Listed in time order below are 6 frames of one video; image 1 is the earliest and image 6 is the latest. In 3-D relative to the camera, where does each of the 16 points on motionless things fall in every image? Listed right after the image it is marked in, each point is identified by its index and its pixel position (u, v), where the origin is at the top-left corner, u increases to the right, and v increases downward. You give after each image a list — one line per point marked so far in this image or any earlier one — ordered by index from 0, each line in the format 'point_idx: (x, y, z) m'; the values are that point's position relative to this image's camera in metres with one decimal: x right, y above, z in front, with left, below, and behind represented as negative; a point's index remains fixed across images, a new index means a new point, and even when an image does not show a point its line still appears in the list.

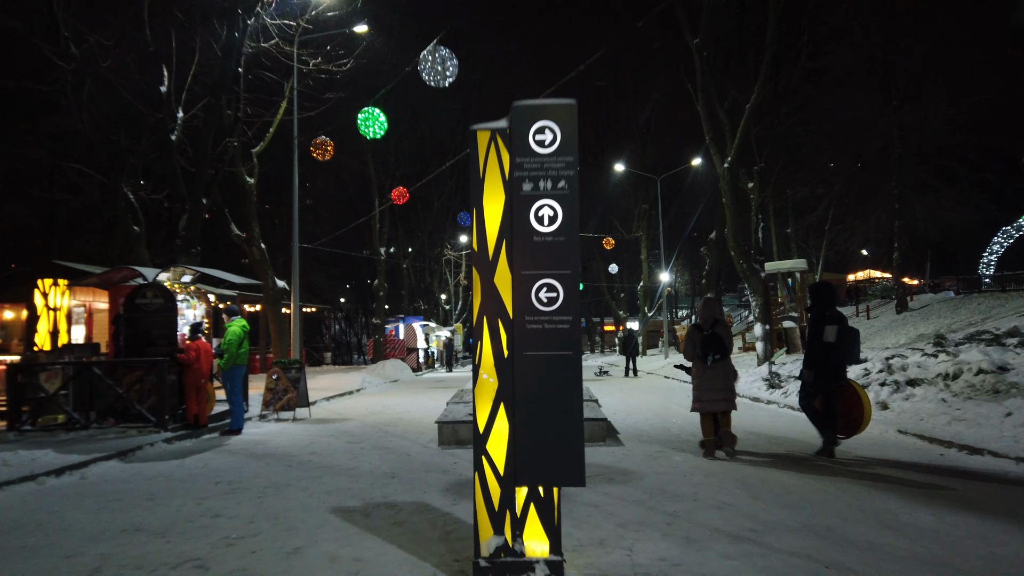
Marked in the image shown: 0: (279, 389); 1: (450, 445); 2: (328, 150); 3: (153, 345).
0: (-5.0, -2.2, +15.6) m
1: (-0.9, -2.4, +10.9) m
2: (-4.6, +3.5, +18.1) m
3: (-6.3, -1.0, +12.7) m
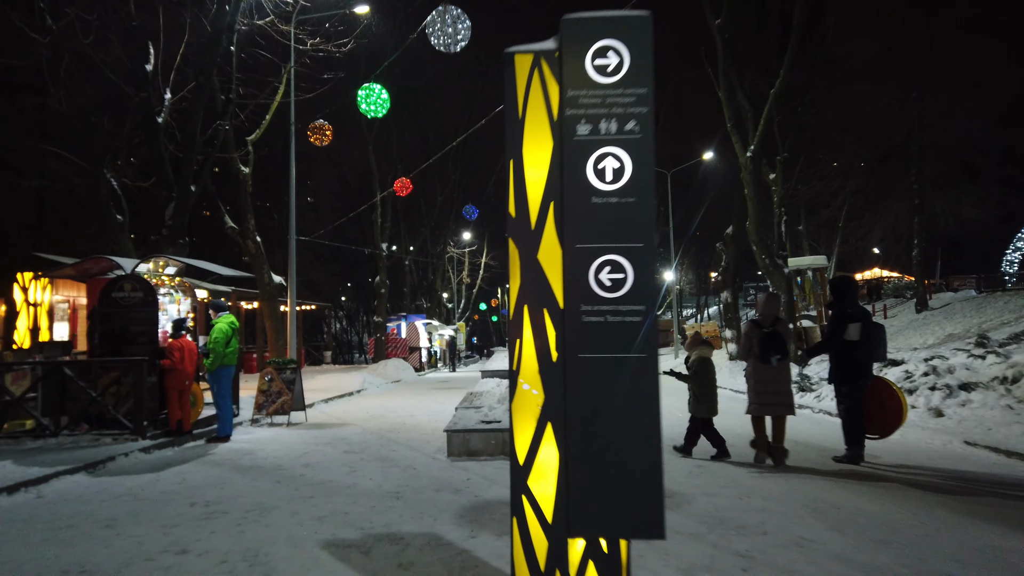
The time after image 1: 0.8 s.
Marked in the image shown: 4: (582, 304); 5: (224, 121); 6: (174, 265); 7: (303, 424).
0: (-4.8, -2.0, +14.5) m
1: (-0.7, -2.3, +9.7) m
2: (-4.3, +3.6, +16.9) m
3: (-6.1, -0.9, +11.5) m
4: (+0.3, -0.1, +3.4) m
5: (-6.4, +3.7, +16.1) m
6: (-5.8, +0.4, +12.4) m
7: (-4.2, -2.7, +14.6) m
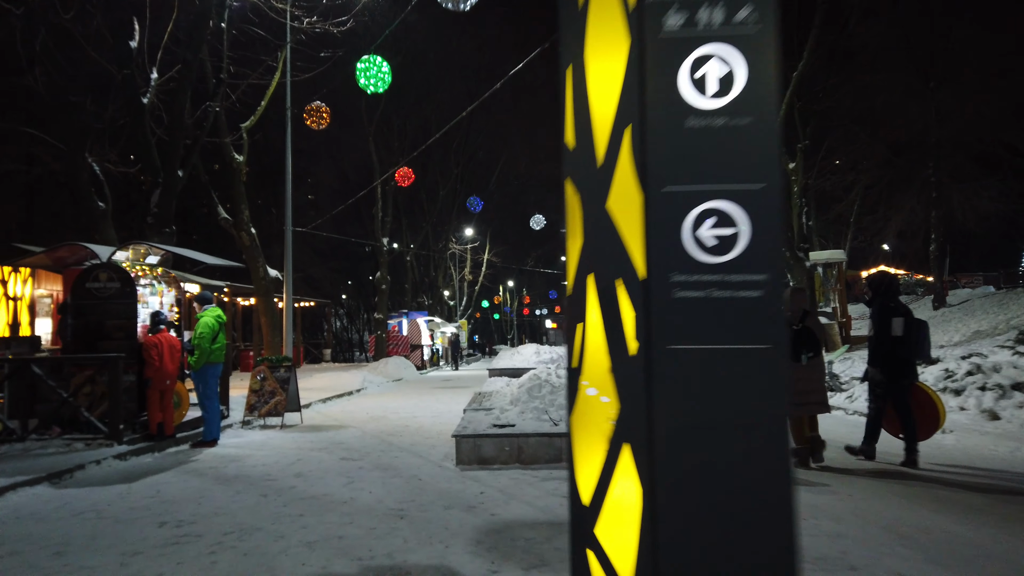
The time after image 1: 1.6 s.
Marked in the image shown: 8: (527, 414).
0: (-4.6, -1.9, +13.4) m
1: (-0.5, -2.1, +8.7) m
2: (-4.1, +3.7, +15.8) m
3: (-5.9, -0.7, +10.5) m
4: (+0.5, +0.1, +2.3) m
5: (-6.2, +3.9, +15.1) m
6: (-5.6, +0.5, +11.4) m
7: (-4.0, -2.6, +13.5) m
8: (+0.2, -1.7, +9.6) m
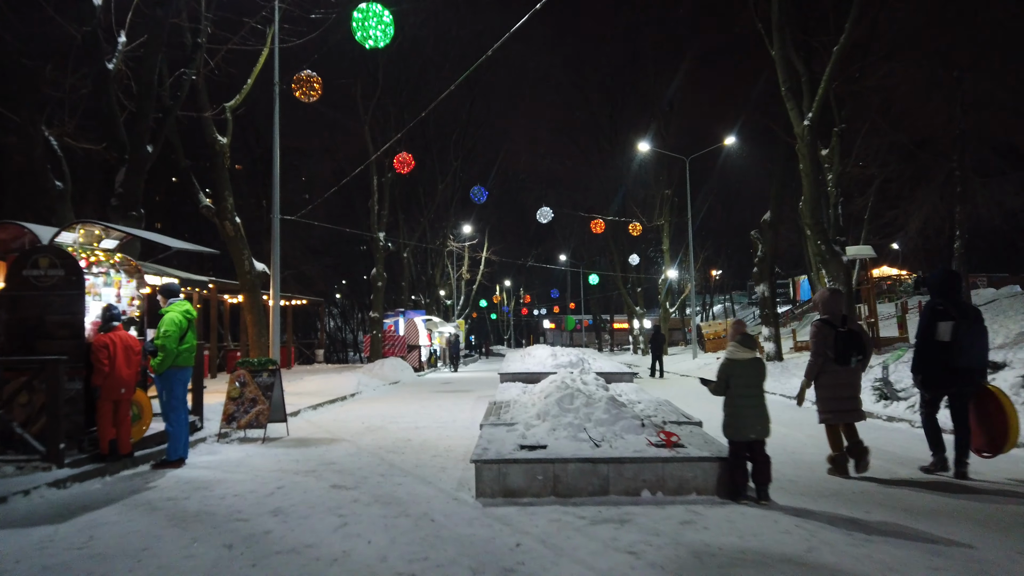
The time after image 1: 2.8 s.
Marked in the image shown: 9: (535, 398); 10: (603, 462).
0: (-4.3, -1.8, +11.6) m
1: (-0.2, -2.0, +6.9) m
2: (-3.8, +3.9, +14.0) m
3: (-5.6, -0.6, +8.7) m
4: (+0.9, +0.2, +0.6) m
5: (-5.9, +4.0, +13.3) m
6: (-5.3, +0.7, +9.6) m
7: (-3.7, -2.5, +11.7) m
8: (+0.5, -1.6, +7.8) m
9: (+0.3, -1.6, +10.3) m
10: (+0.9, -1.6, +6.9) m
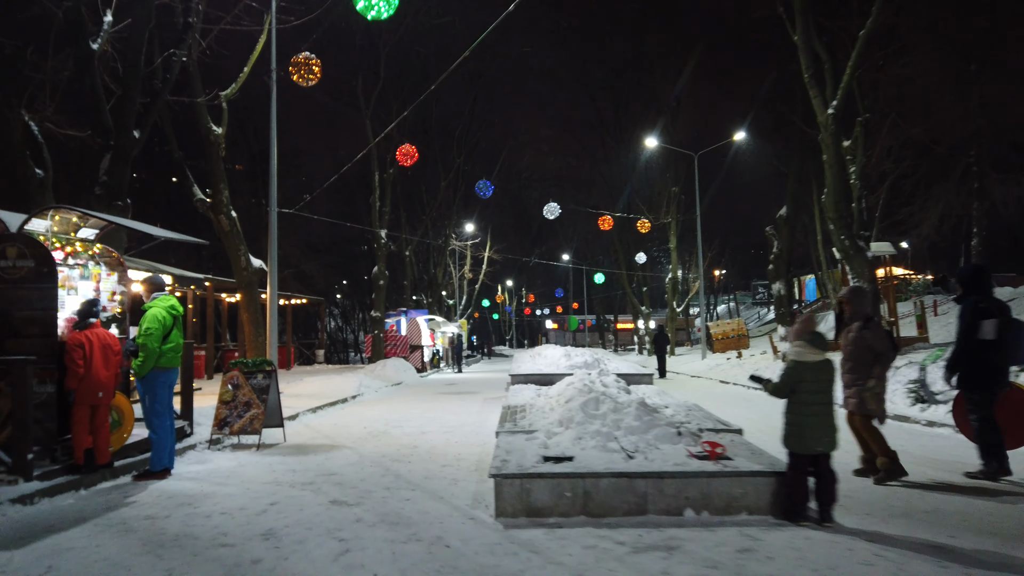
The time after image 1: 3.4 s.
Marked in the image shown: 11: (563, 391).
0: (-4.1, -1.7, +10.8) m
1: (0.0, -1.9, +6.1) m
2: (-3.6, +3.9, +13.2) m
3: (-5.4, -0.5, +7.9) m
4: (+1.1, +0.3, -0.3) m
5: (-5.7, +4.1, +12.5) m
6: (-5.1, +0.7, +8.8) m
7: (-3.5, -2.4, +10.9) m
8: (+0.7, -1.5, +7.0) m
9: (+0.5, -1.5, +9.5) m
10: (+1.1, -1.6, +6.0) m
11: (+0.7, -1.5, +10.3) m
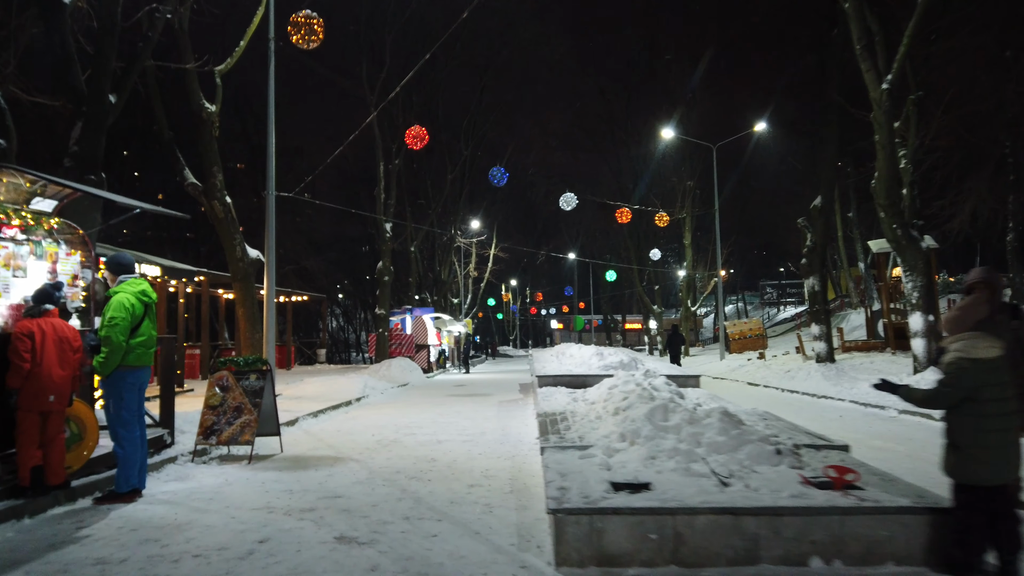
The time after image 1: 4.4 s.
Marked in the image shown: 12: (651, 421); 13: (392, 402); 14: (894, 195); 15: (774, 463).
0: (-3.6, -1.5, +9.3) m
1: (+0.4, -1.8, +4.6) m
2: (-3.1, +4.1, +11.7) m
3: (-4.9, -0.3, +6.4) m
4: (+1.5, +0.4, -1.8) m
5: (-5.3, +4.3, +11.0) m
6: (-4.6, +0.9, +7.3) m
7: (-3.1, -2.2, +9.4) m
8: (+1.1, -1.3, +5.4) m
9: (+1.0, -1.3, +8.0) m
10: (+1.5, -1.4, +4.5) m
11: (+1.1, -1.3, +8.8) m
12: (+1.2, -1.2, +6.2) m
13: (-3.0, -2.9, +18.4) m
14: (+8.4, +2.0, +15.9) m
15: (+2.0, -1.3, +5.5) m
